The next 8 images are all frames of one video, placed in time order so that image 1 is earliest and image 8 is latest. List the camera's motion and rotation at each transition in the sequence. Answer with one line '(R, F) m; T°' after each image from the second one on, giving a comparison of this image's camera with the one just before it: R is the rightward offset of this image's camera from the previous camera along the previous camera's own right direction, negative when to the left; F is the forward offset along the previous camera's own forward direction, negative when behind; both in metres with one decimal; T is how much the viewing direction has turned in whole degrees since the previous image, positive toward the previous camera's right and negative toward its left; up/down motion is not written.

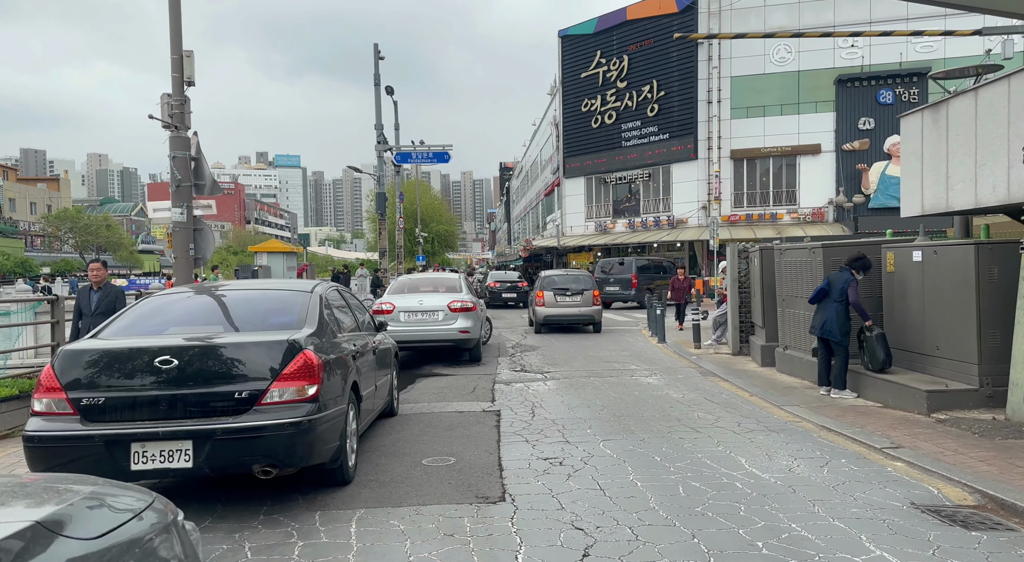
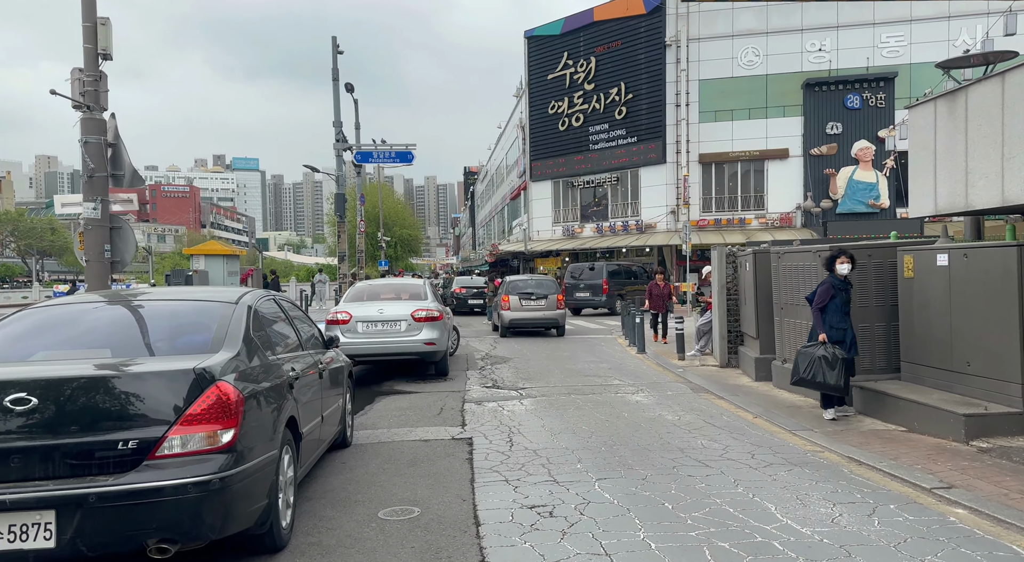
(-0.1, +1.1) m; +3°
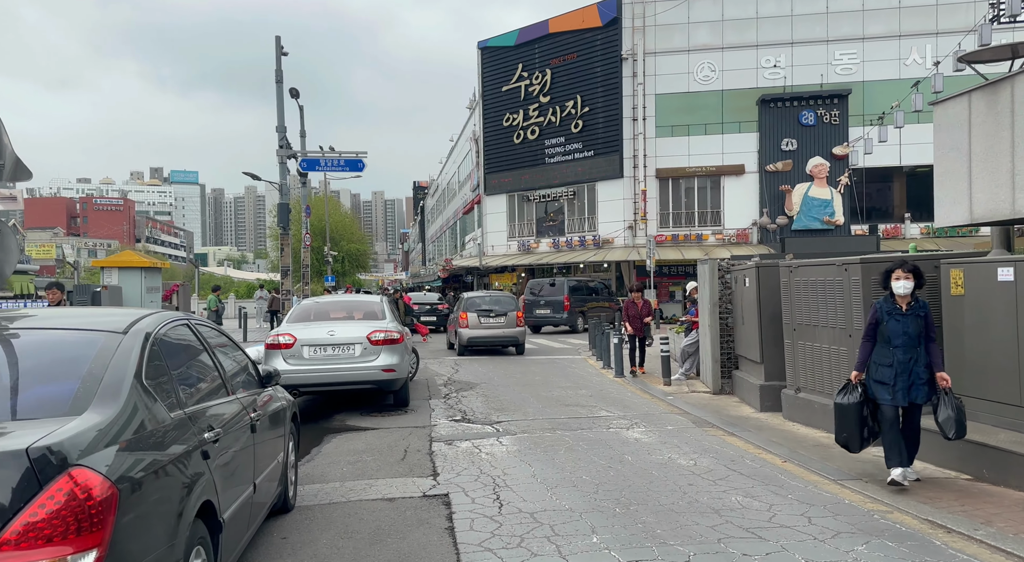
(-0.3, +1.4) m; +4°
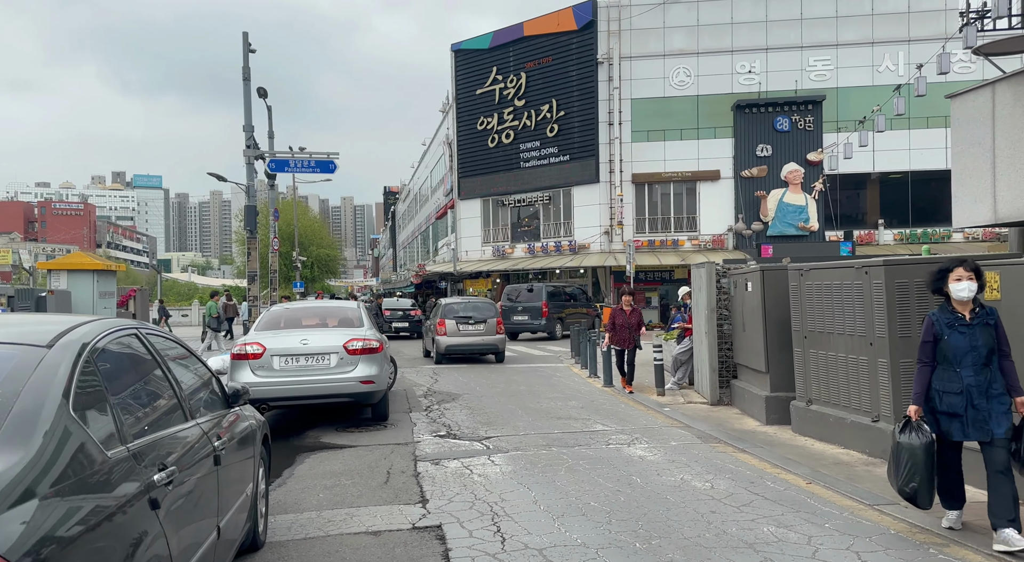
(-0.2, +0.7) m; +2°
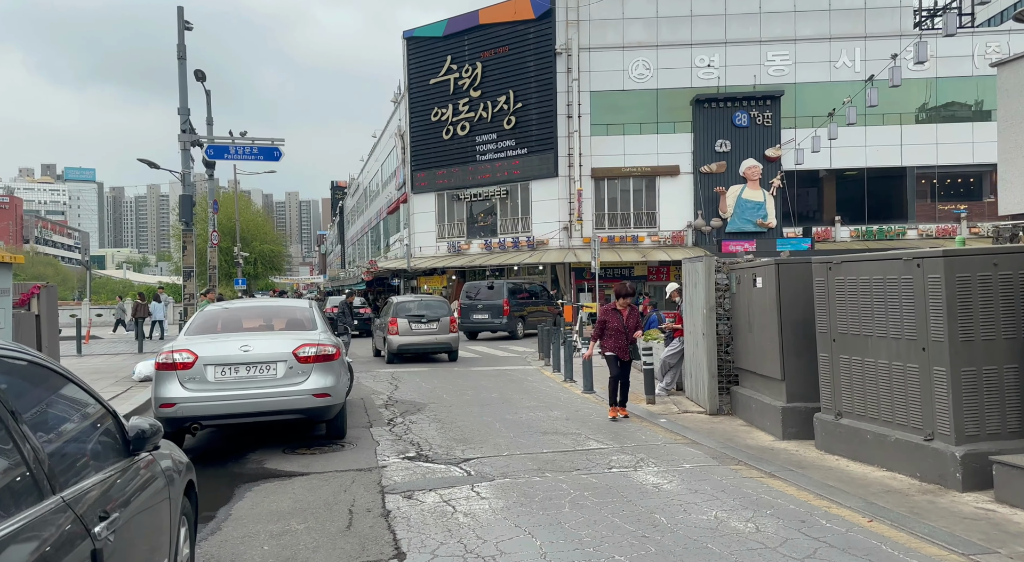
(-0.3, +1.3) m; +4°
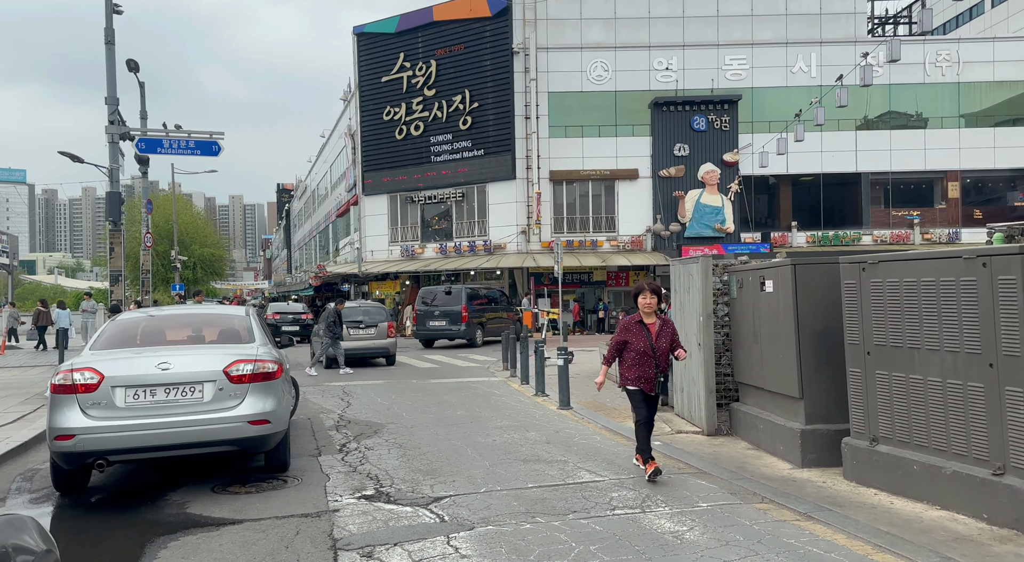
(-0.2, +1.2) m; +4°
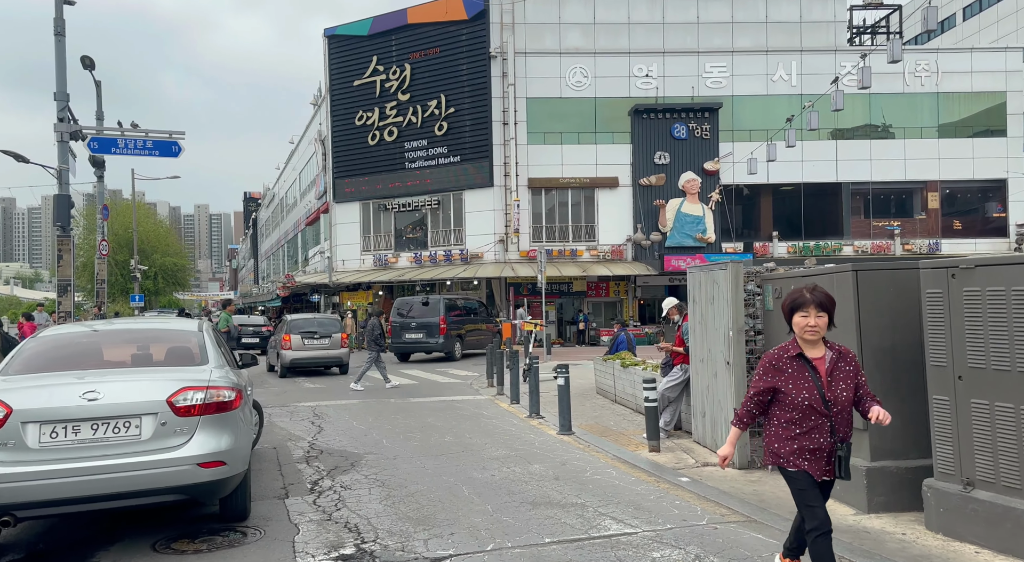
(-0.3, +1.1) m; +2°
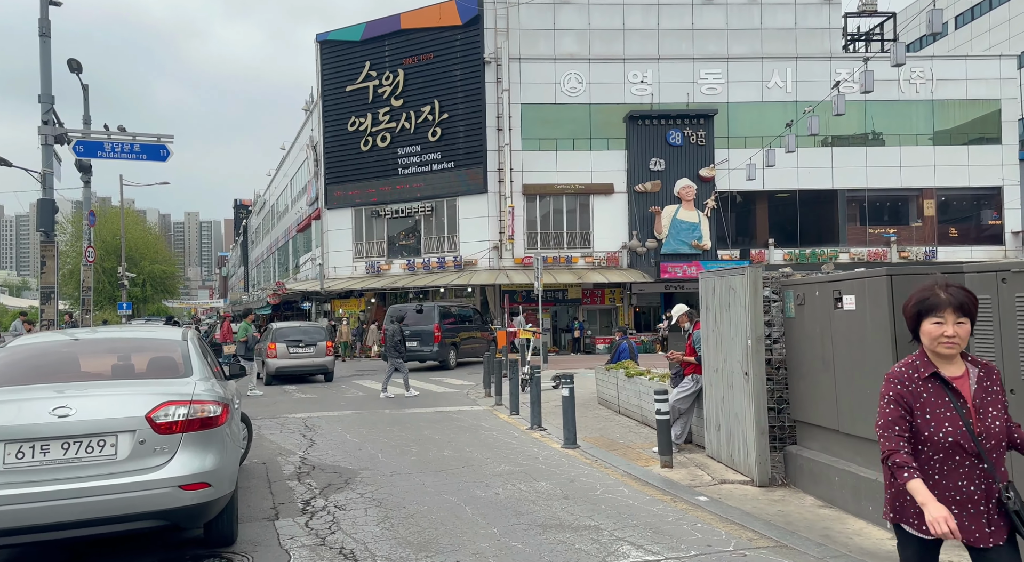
(-0.1, +0.4) m; +1°
